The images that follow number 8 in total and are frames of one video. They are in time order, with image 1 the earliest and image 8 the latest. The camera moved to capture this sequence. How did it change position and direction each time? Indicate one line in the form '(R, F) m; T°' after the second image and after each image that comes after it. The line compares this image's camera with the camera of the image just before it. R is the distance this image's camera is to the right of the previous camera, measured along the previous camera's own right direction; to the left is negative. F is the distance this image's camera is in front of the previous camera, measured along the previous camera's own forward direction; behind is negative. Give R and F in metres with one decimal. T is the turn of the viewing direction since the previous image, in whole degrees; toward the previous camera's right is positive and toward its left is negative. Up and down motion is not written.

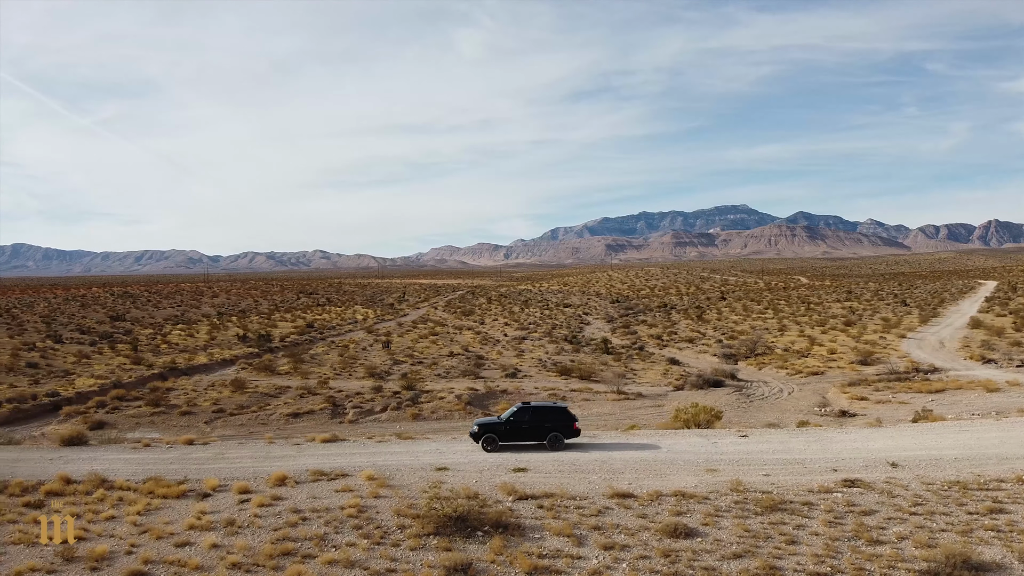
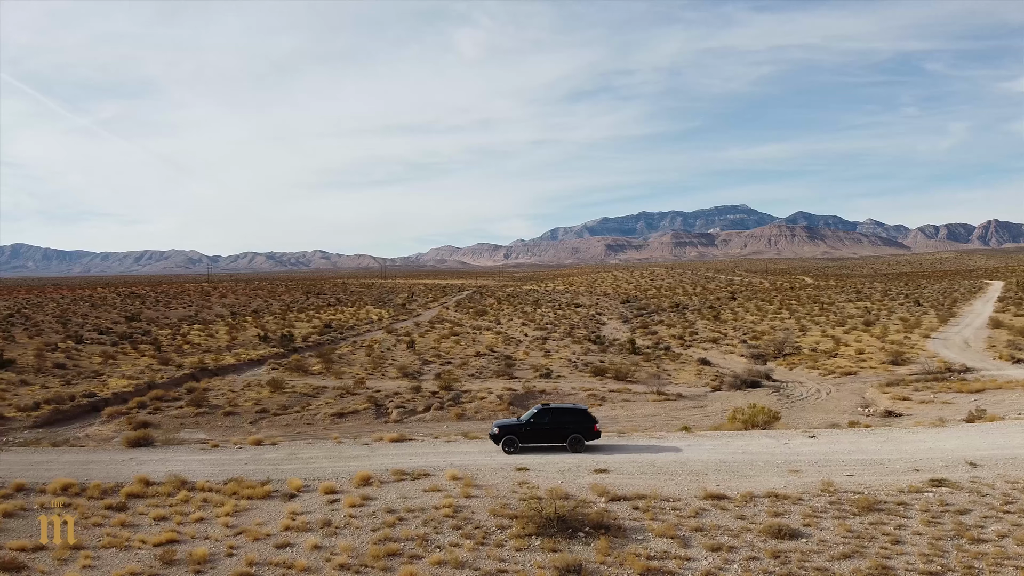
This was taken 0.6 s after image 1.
(-1.8, +0.1) m; 0°
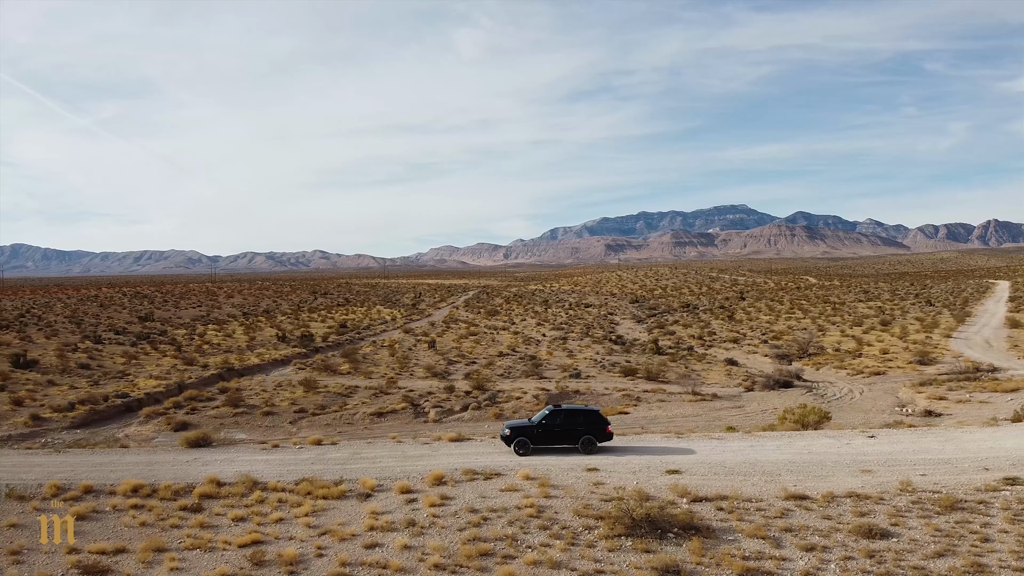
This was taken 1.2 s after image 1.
(-1.6, 0.0) m; 0°
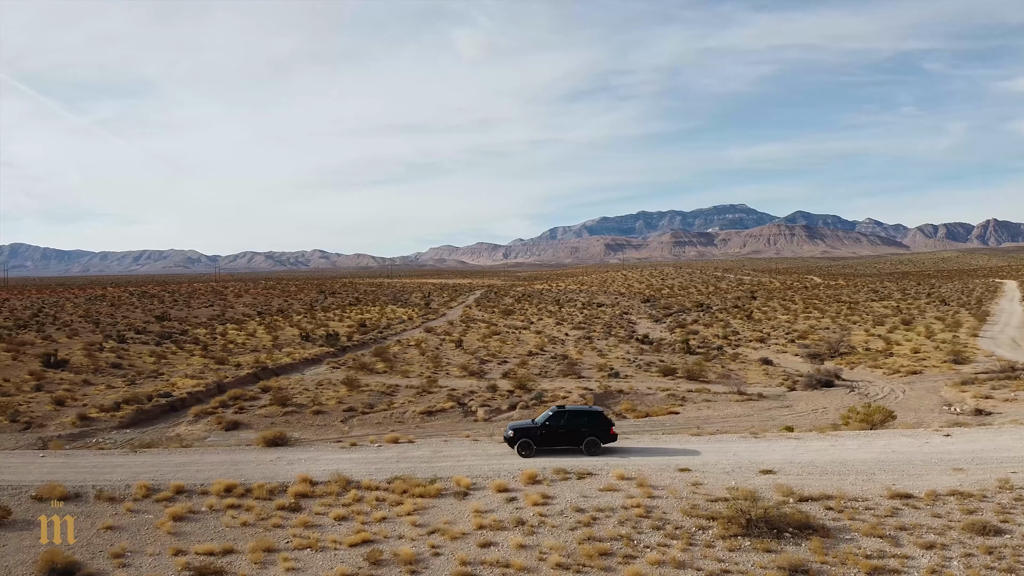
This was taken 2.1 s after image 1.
(-2.0, 0.0) m; 0°
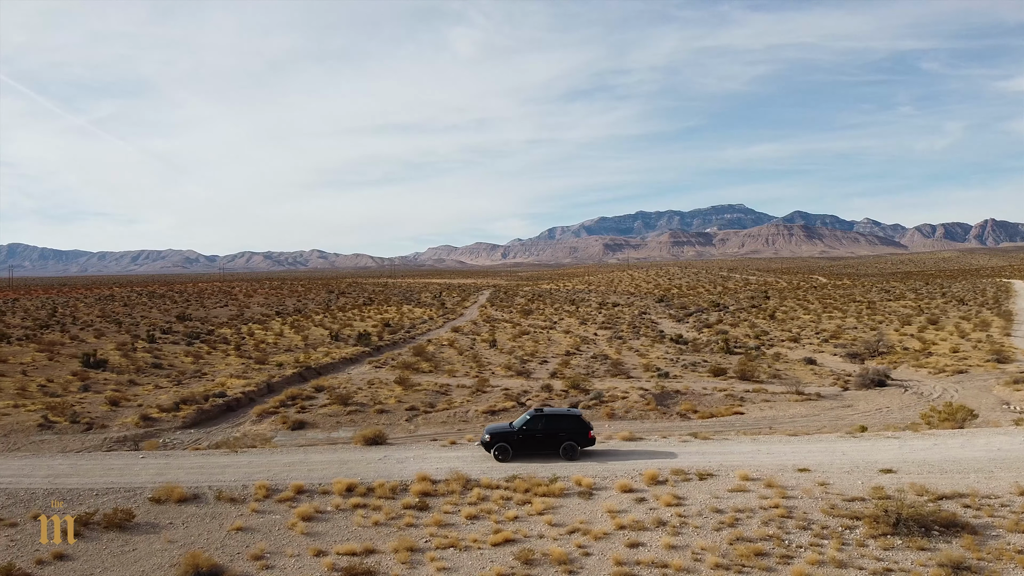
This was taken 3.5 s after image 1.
(-2.6, 0.0) m; 0°
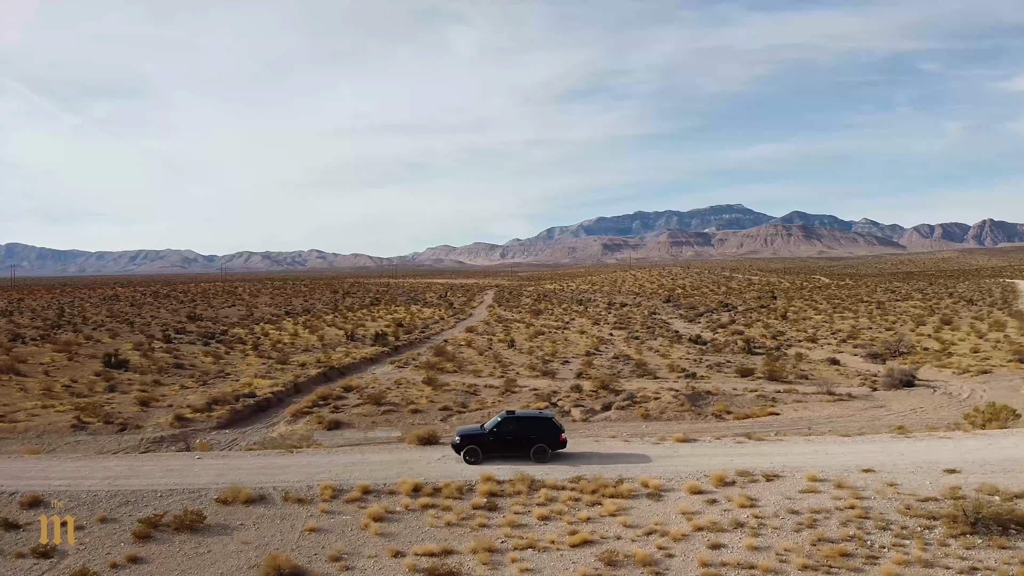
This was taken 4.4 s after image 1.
(-1.4, 0.0) m; 0°
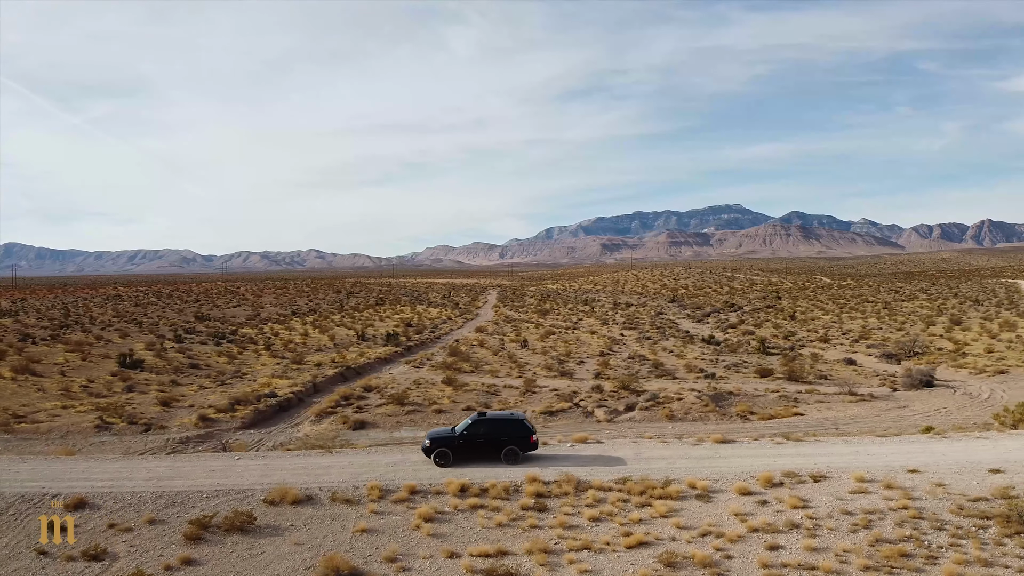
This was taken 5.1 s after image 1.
(-1.0, 0.0) m; 0°
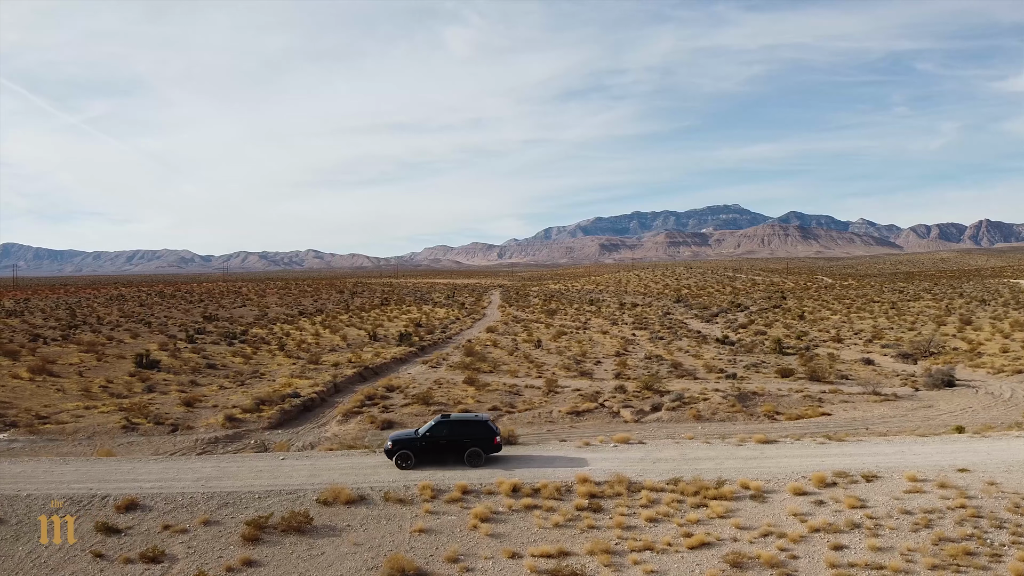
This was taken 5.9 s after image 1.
(-1.1, 0.0) m; 0°
